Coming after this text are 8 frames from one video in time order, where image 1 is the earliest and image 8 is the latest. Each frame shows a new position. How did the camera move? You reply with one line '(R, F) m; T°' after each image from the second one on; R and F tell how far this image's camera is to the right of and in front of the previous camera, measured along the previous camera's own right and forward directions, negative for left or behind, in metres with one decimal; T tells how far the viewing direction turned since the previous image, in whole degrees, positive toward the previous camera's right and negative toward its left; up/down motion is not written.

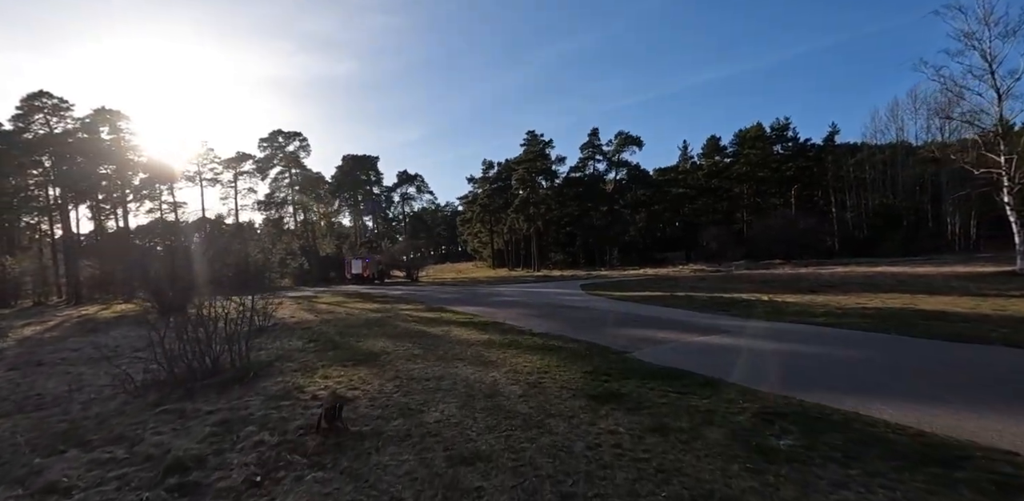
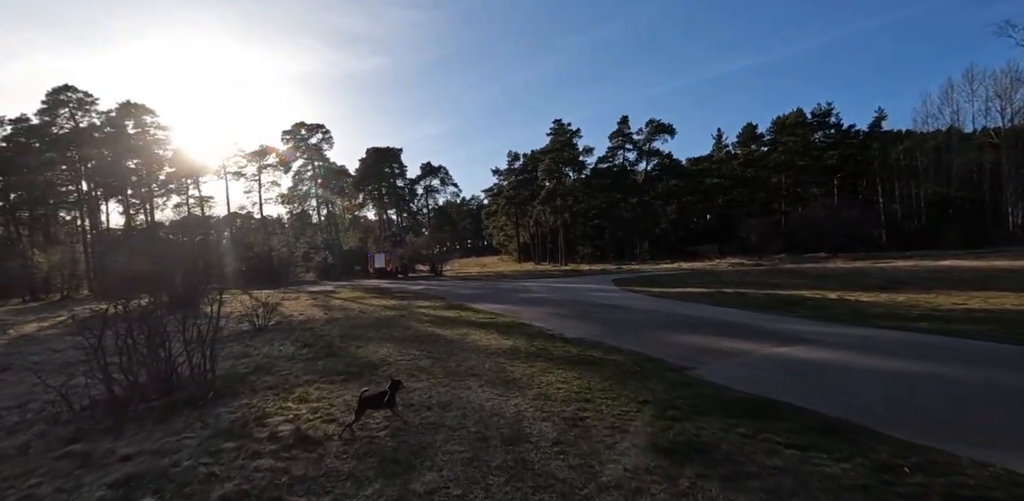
(0.0, +1.8) m; -3°
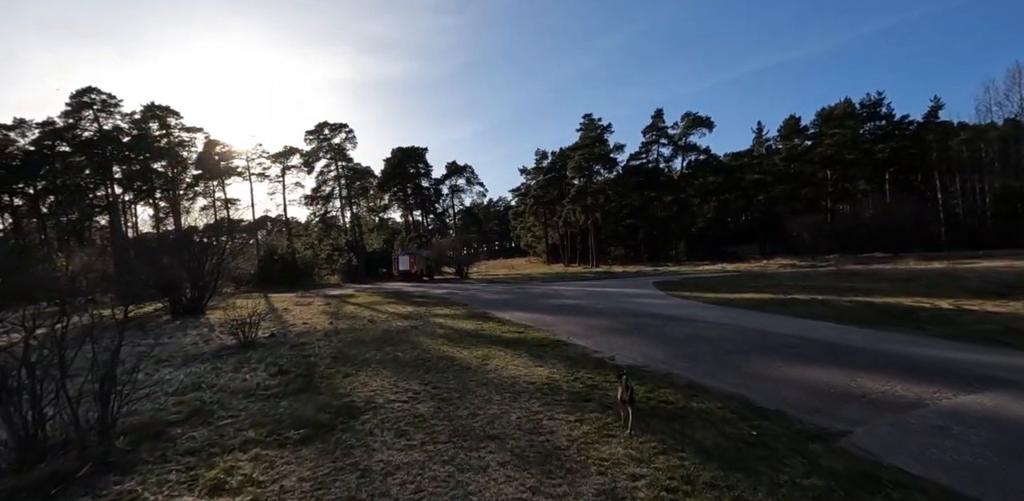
(-0.1, +2.3) m; -3°
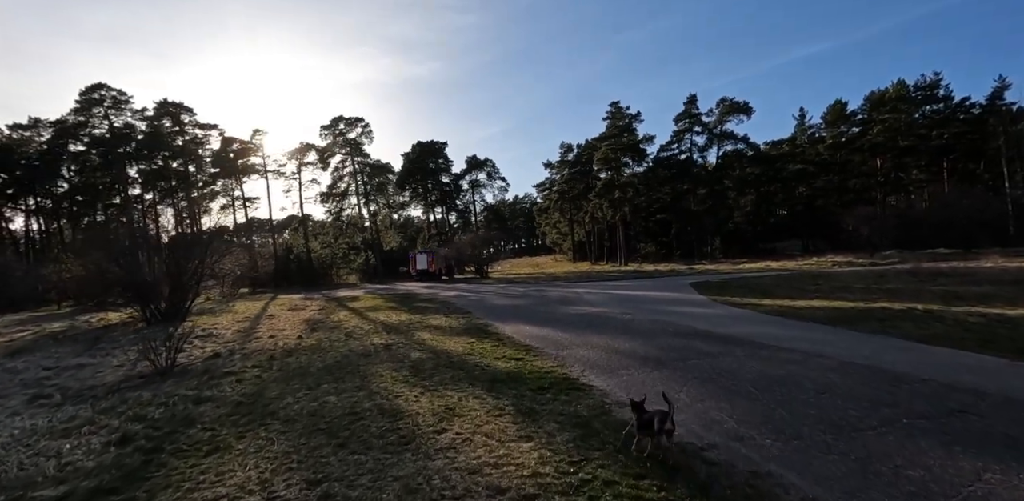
(+0.5, +2.7) m; -3°
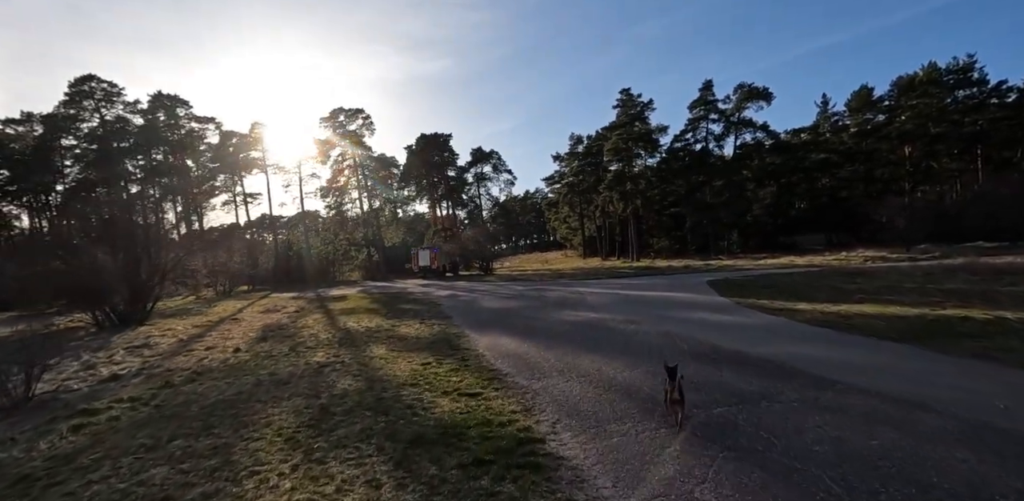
(+0.7, +2.1) m; -2°
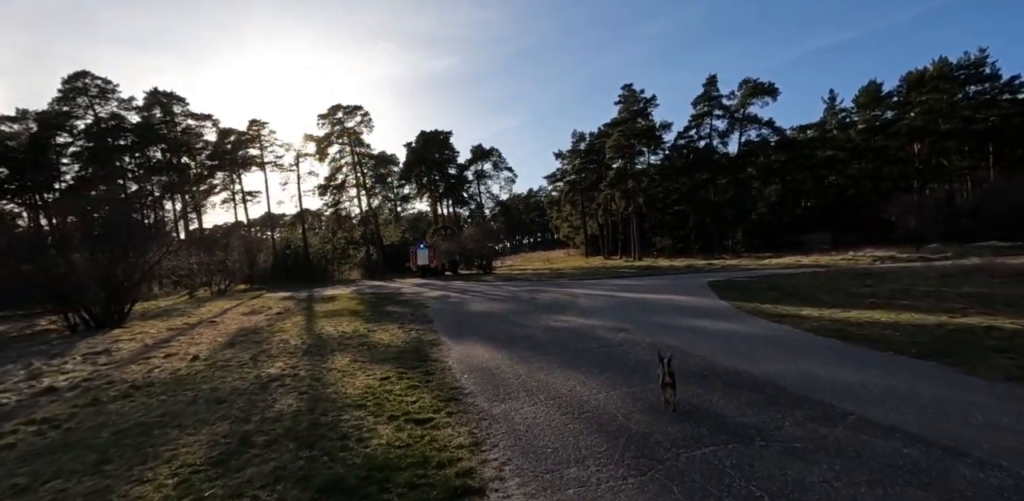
(+0.5, +0.7) m; -1°
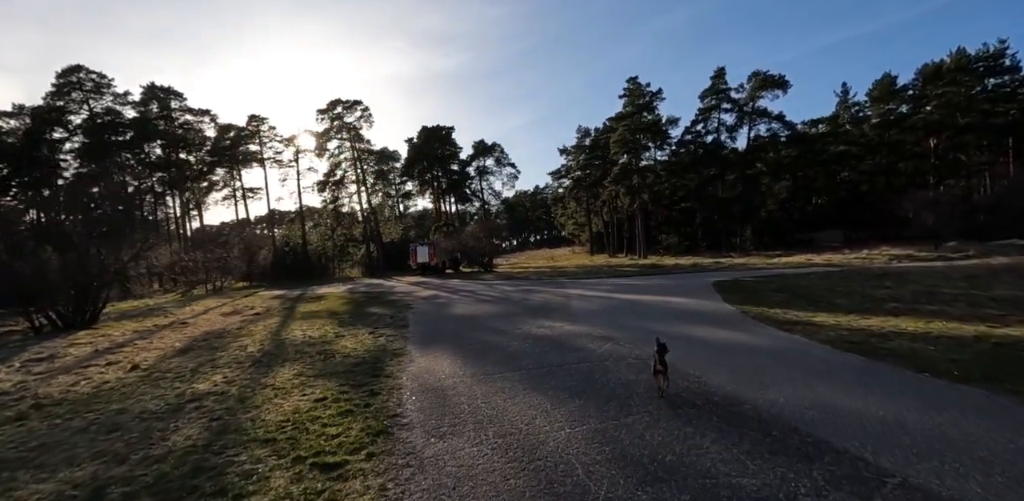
(+0.5, +1.0) m; -1°
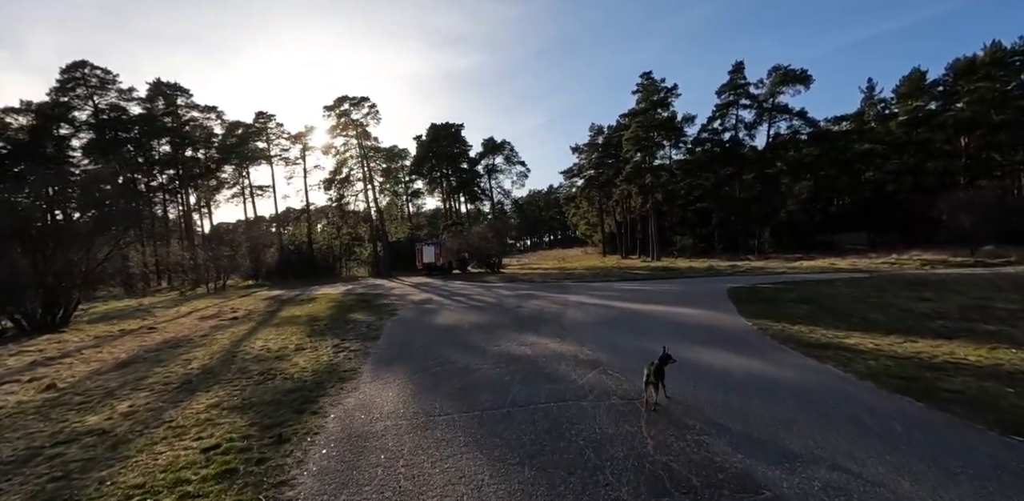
(+0.6, +1.3) m; -2°
